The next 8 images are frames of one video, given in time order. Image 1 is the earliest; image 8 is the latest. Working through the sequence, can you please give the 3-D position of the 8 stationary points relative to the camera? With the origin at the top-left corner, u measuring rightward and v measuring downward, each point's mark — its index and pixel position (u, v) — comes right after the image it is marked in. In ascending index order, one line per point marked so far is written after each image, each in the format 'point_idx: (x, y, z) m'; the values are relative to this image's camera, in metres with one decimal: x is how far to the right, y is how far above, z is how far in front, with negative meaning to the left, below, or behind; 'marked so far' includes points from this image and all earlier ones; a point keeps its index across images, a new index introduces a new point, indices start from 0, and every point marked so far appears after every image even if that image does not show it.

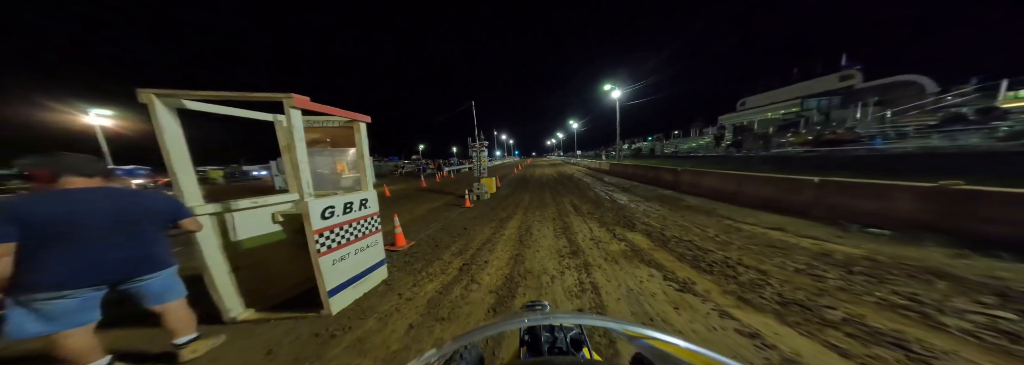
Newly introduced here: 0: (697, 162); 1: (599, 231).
0: (+13.0, +1.4, +15.3) m
1: (+2.5, -1.4, +6.4) m
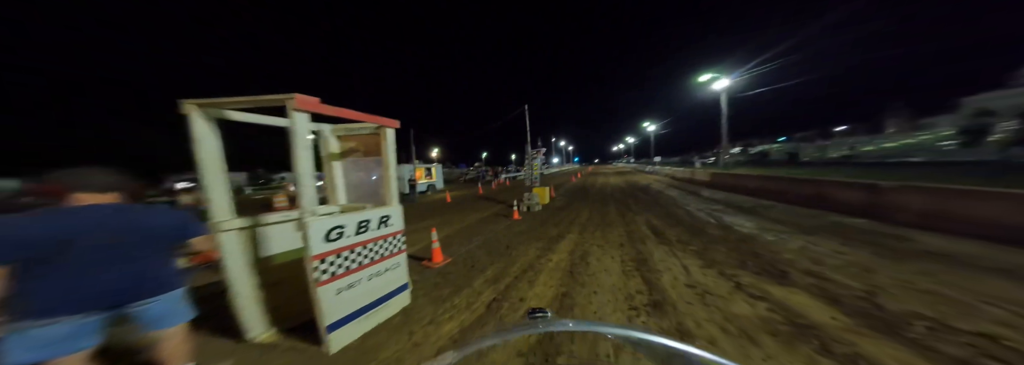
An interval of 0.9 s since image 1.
0: (+16.6, +0.5, +9.2) m
1: (+3.7, -1.8, +4.1) m
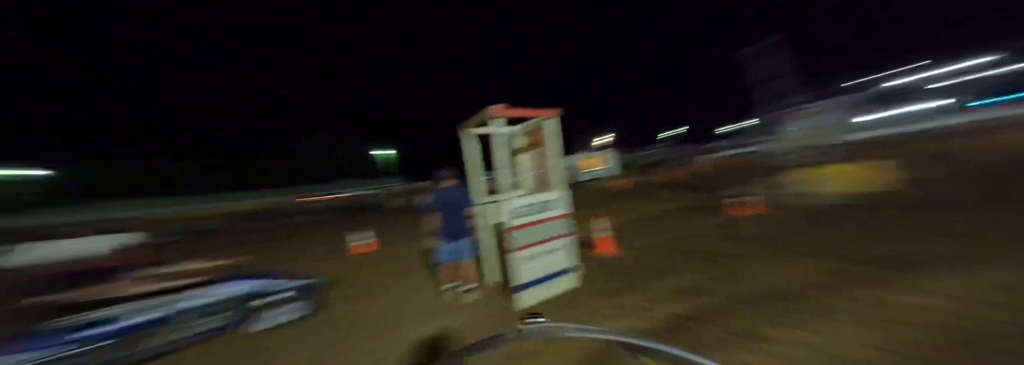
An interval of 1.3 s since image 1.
0: (+17.6, +0.6, +6.3) m
1: (+4.0, -1.7, +3.5) m
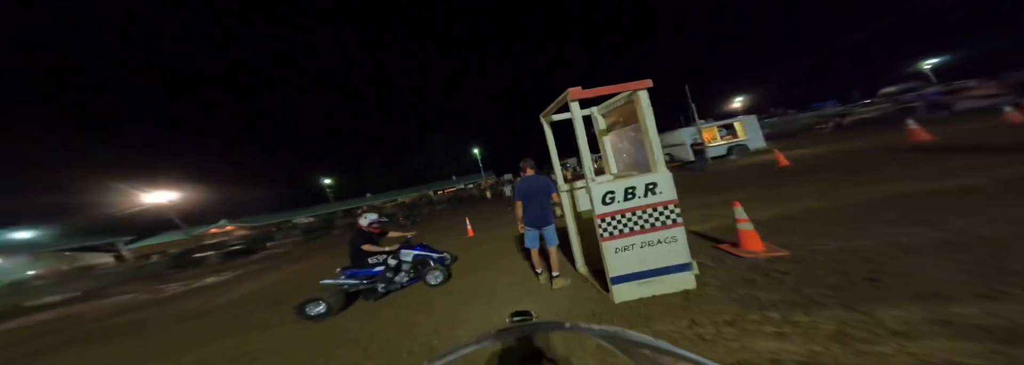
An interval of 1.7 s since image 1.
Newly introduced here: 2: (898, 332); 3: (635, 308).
0: (+19.1, +0.8, +3.8) m
1: (+5.3, -1.5, +2.8) m
2: (+3.9, -1.6, +2.2) m
3: (+2.1, -1.8, +3.7) m
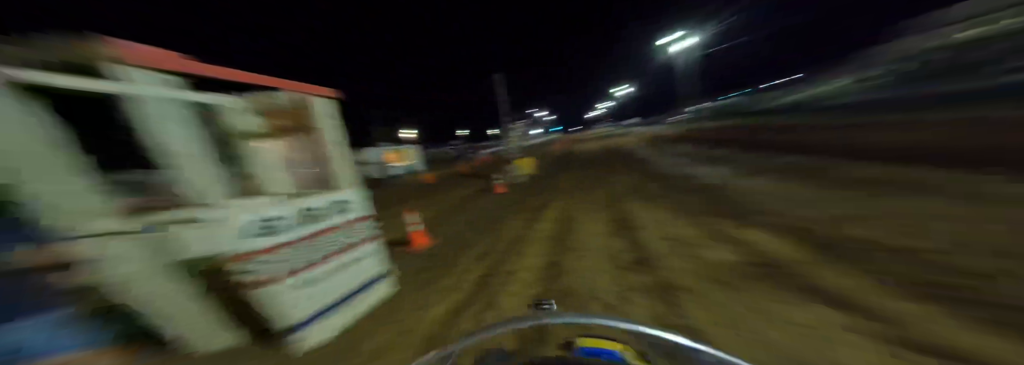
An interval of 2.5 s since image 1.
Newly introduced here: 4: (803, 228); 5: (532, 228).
0: (+15.4, +3.4, +10.5) m
1: (+3.4, -0.9, +4.5) m
2: (+2.4, -1.2, +3.4) m
3: (+0.2, -1.4, +4.1) m
4: (+4.6, -0.7, +3.4) m
5: (+0.6, -1.1, +5.6) m
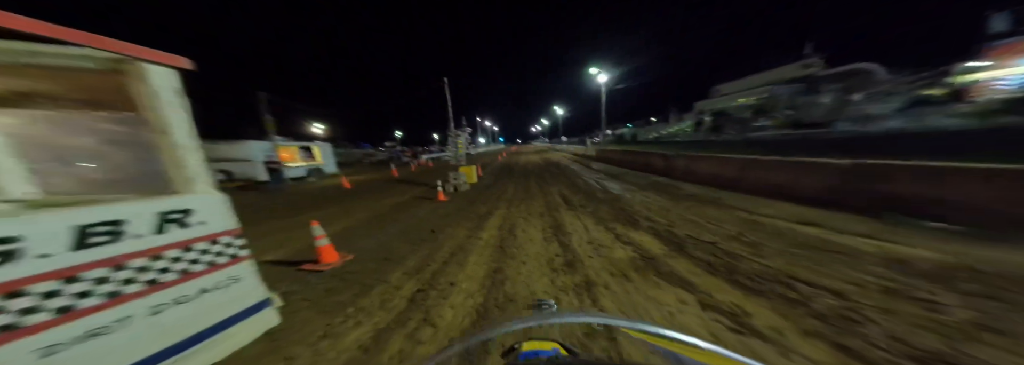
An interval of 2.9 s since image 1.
0: (+11.5, +2.4, +15.0) m
1: (+1.9, -1.1, +5.4) m
2: (+1.3, -1.4, +4.0) m
3: (-1.0, -1.6, +3.9) m
4: (+3.4, -1.0, +4.6) m
5: (-1.1, -1.3, +5.4) m
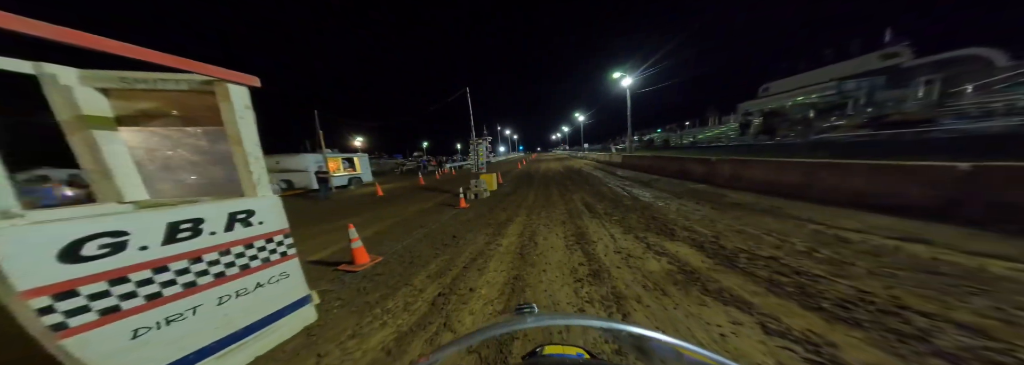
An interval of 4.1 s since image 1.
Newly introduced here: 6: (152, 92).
0: (+13.1, +2.0, +13.6) m
1: (+2.5, -1.3, +5.0) m
2: (+1.7, -1.5, +3.7) m
3: (-0.6, -1.7, +3.9) m
4: (+3.9, -1.1, +4.1) m
5: (-0.5, -1.5, +5.4) m
6: (-3.5, +0.9, +2.2) m
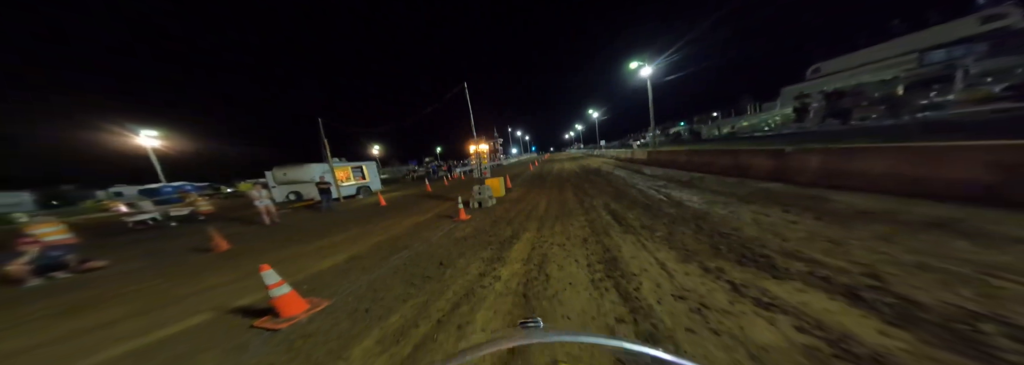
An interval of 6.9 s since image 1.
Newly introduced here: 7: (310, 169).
0: (+13.7, +2.1, +11.1) m
1: (+2.5, -1.3, +3.2) m
2: (+1.6, -1.5, +2.0) m
3: (-0.6, -1.8, +2.4) m
4: (+3.8, -1.0, +2.3) m
5: (-0.5, -1.6, +3.9) m
6: (-3.7, +0.7, +0.9) m
7: (-14.7, +0.9, +16.1) m
